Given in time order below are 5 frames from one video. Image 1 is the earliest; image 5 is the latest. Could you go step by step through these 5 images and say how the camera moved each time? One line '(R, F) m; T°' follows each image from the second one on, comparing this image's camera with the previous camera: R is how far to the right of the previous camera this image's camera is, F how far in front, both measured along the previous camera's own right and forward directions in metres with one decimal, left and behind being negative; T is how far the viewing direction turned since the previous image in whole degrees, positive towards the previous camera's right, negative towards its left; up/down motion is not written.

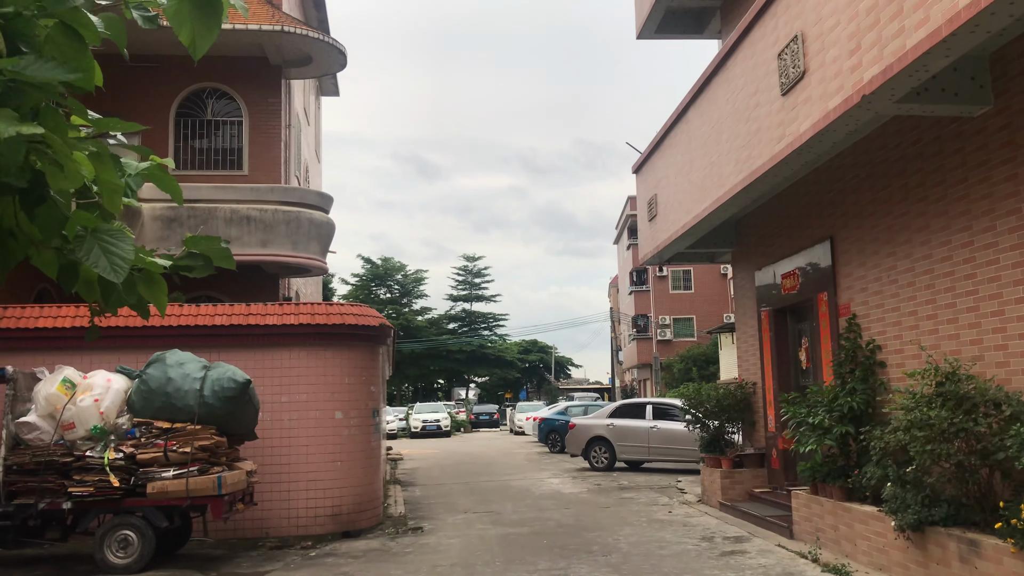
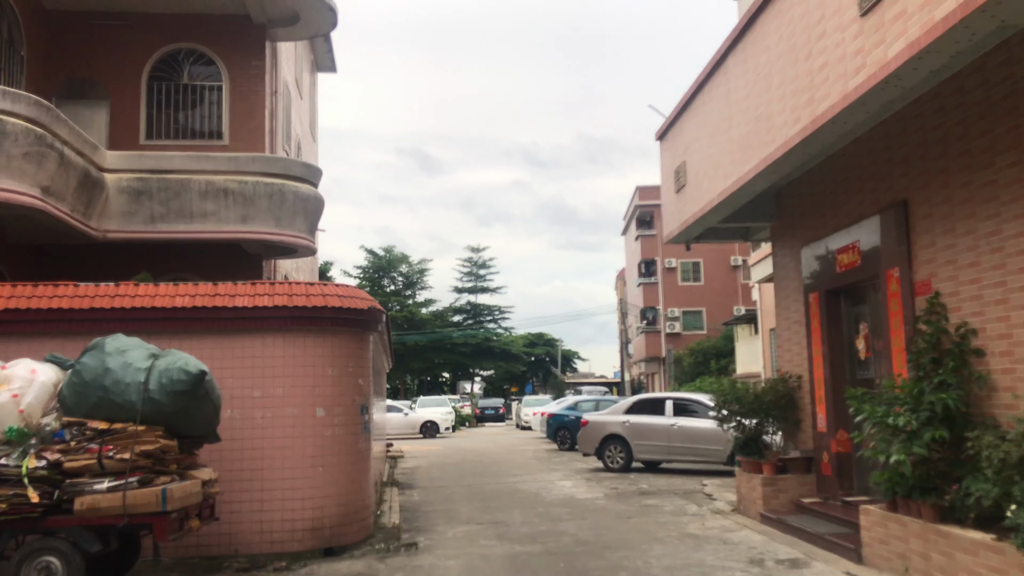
(0.0, +1.4) m; 0°
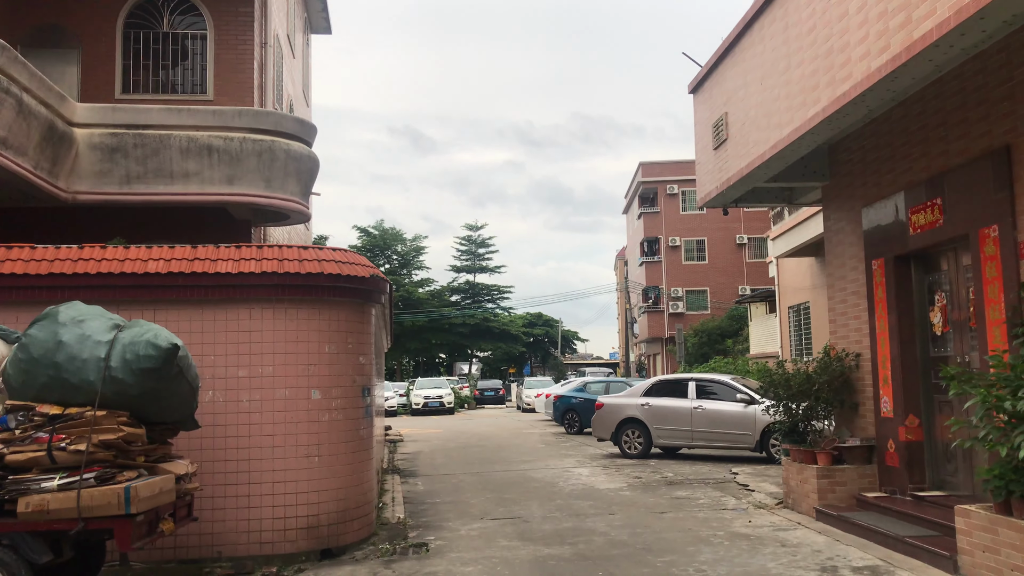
(-0.2, +1.1) m; 0°
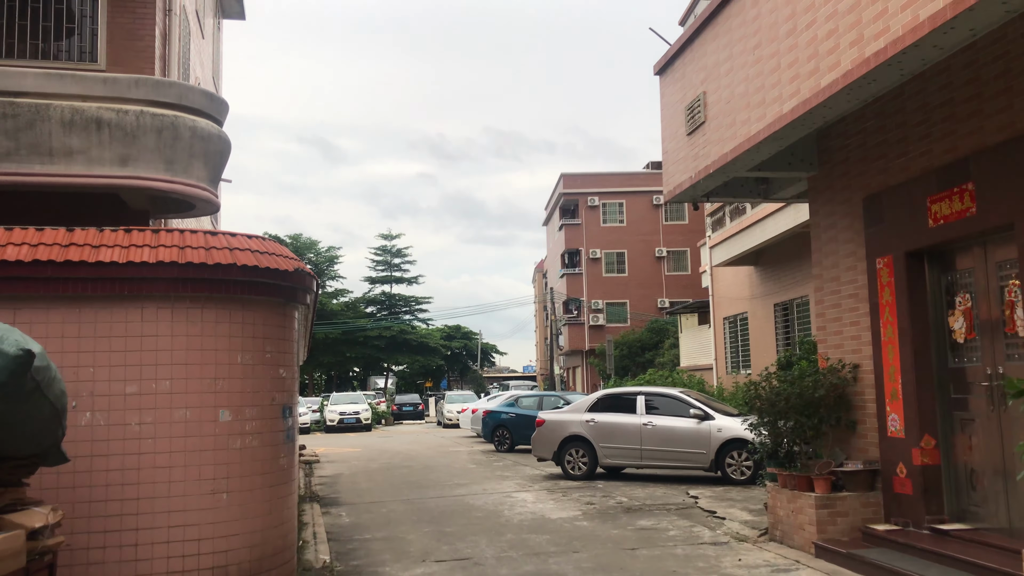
(-0.3, +1.3) m; +6°
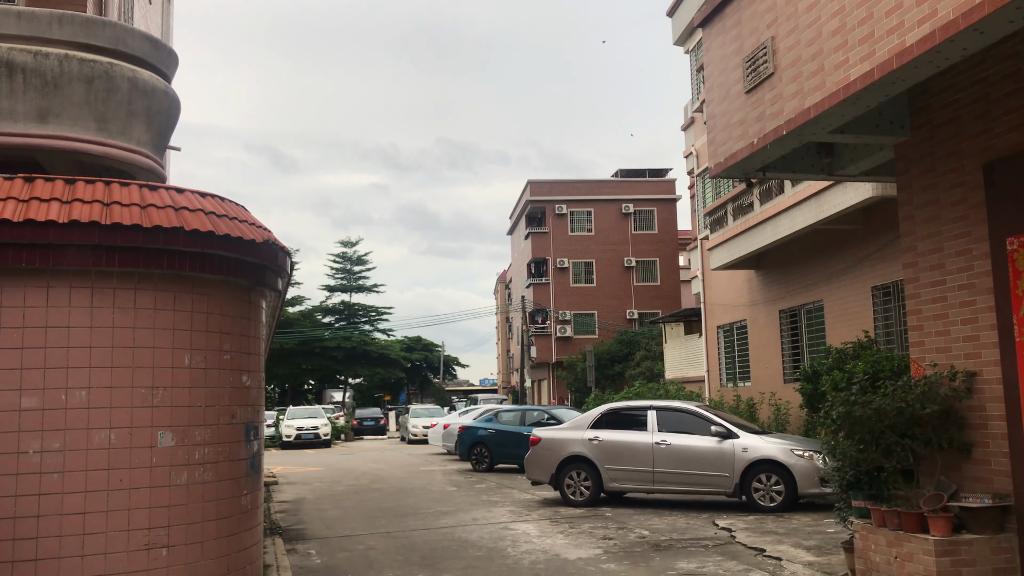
(-0.5, +1.7) m; +3°
